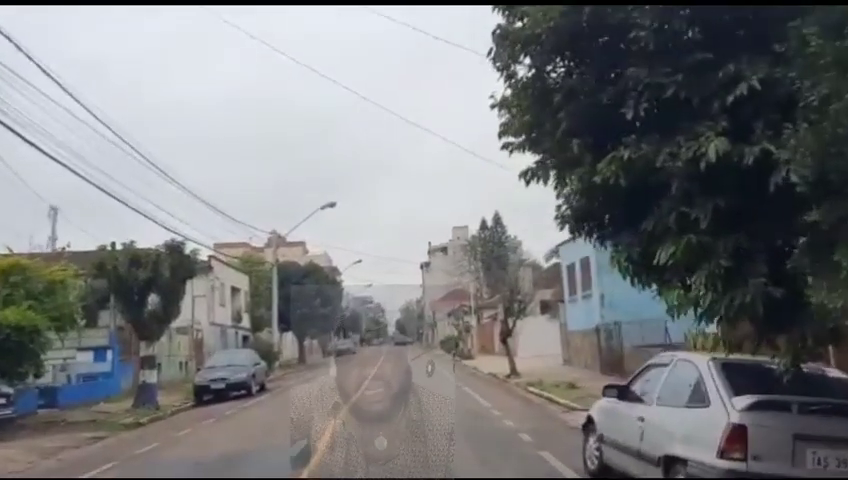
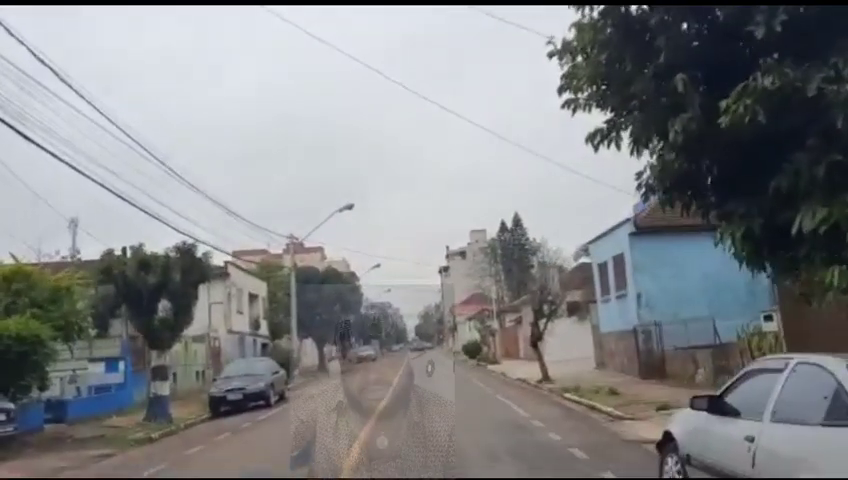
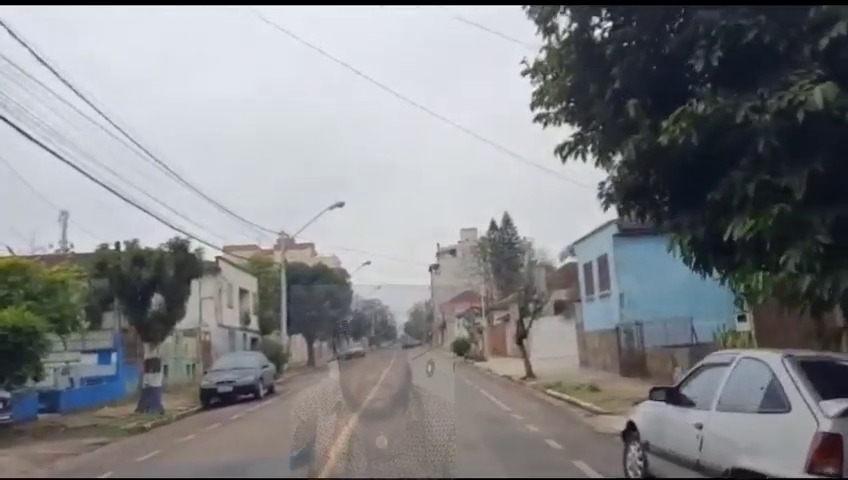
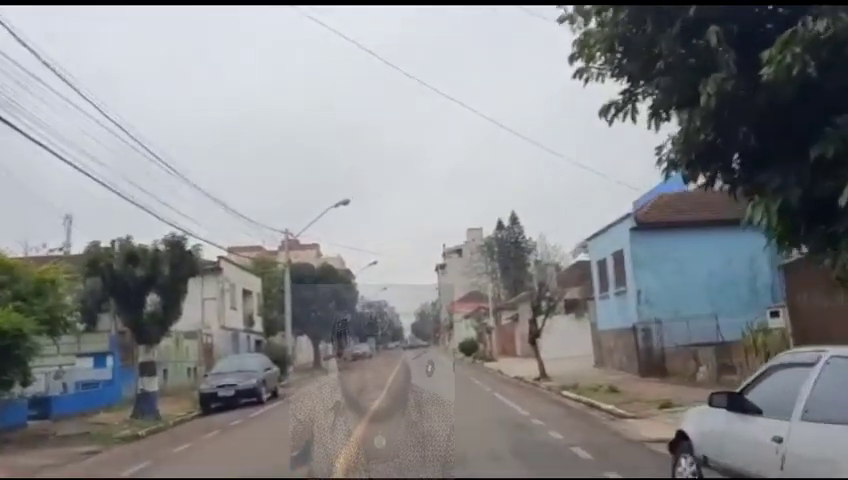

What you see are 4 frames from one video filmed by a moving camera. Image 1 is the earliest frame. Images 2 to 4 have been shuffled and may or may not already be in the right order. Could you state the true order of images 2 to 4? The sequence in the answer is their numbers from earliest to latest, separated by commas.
3, 2, 4
